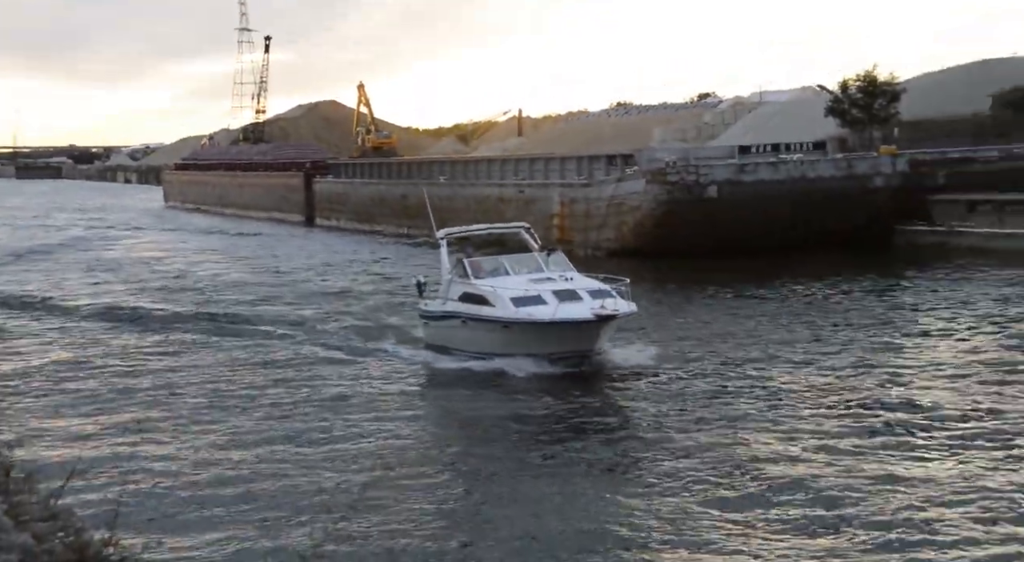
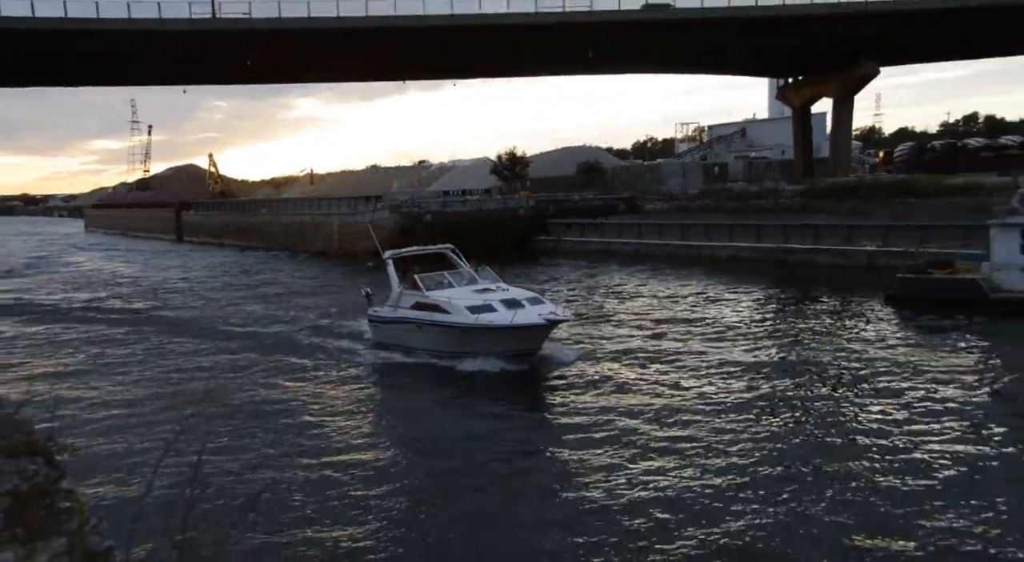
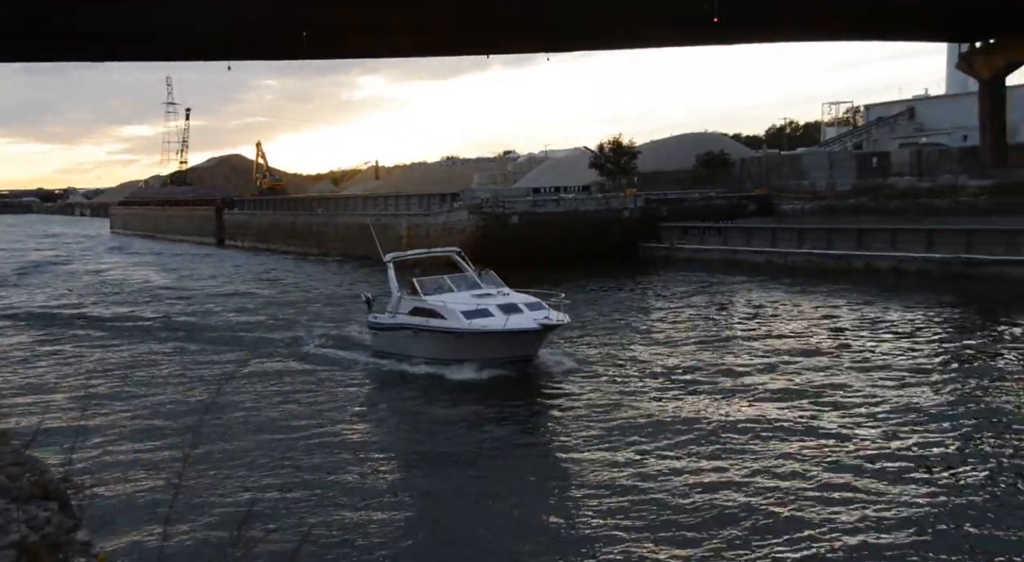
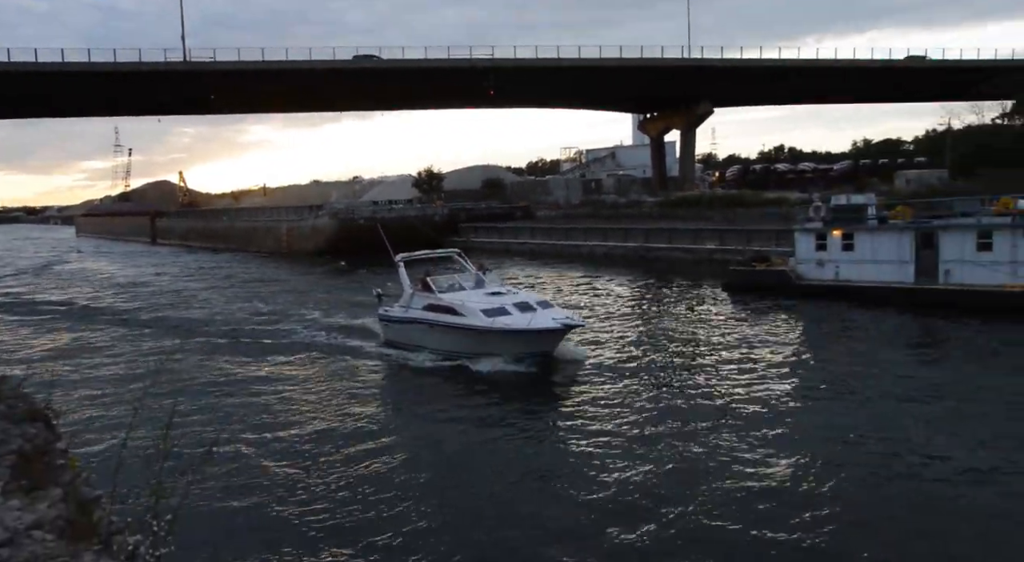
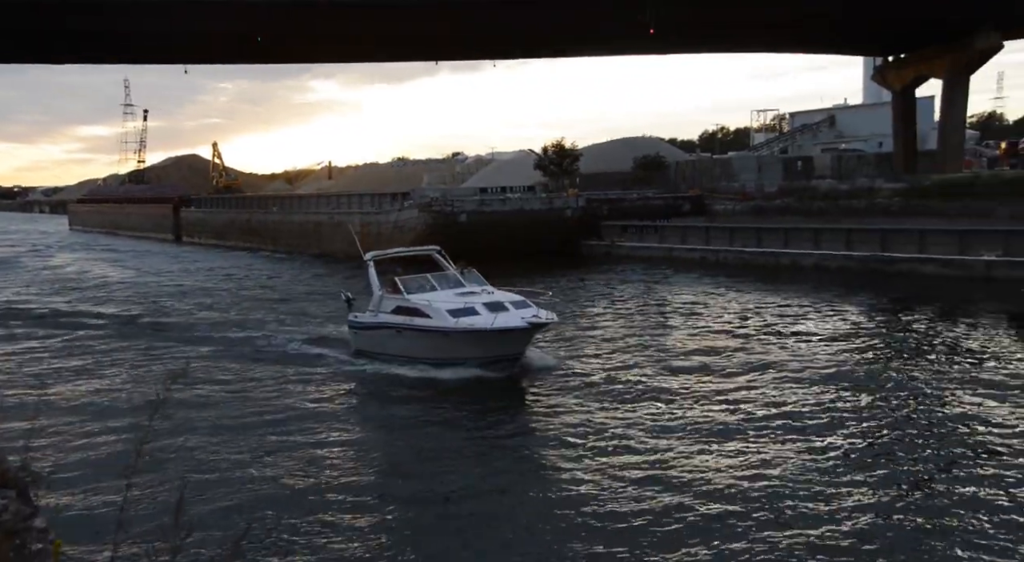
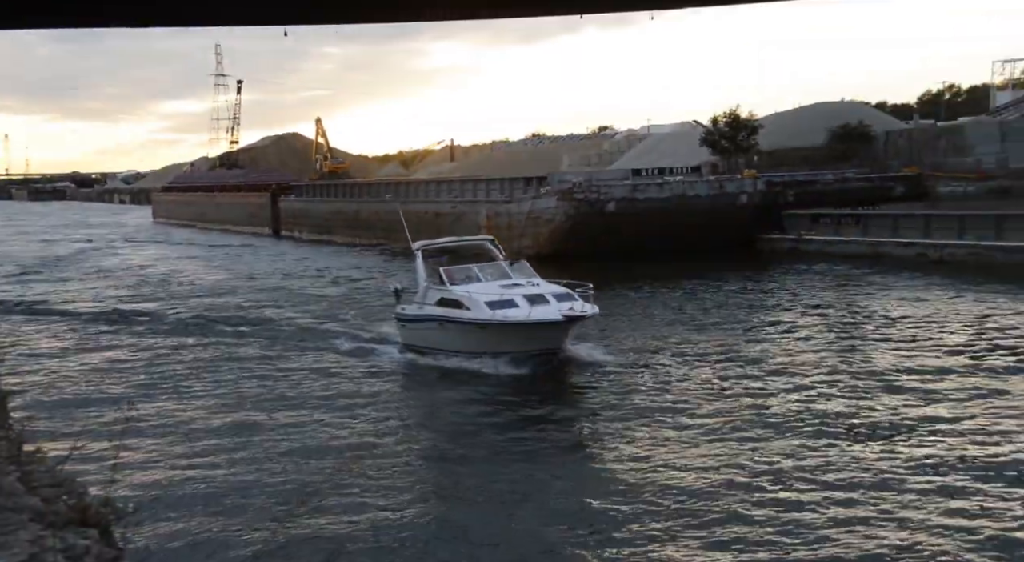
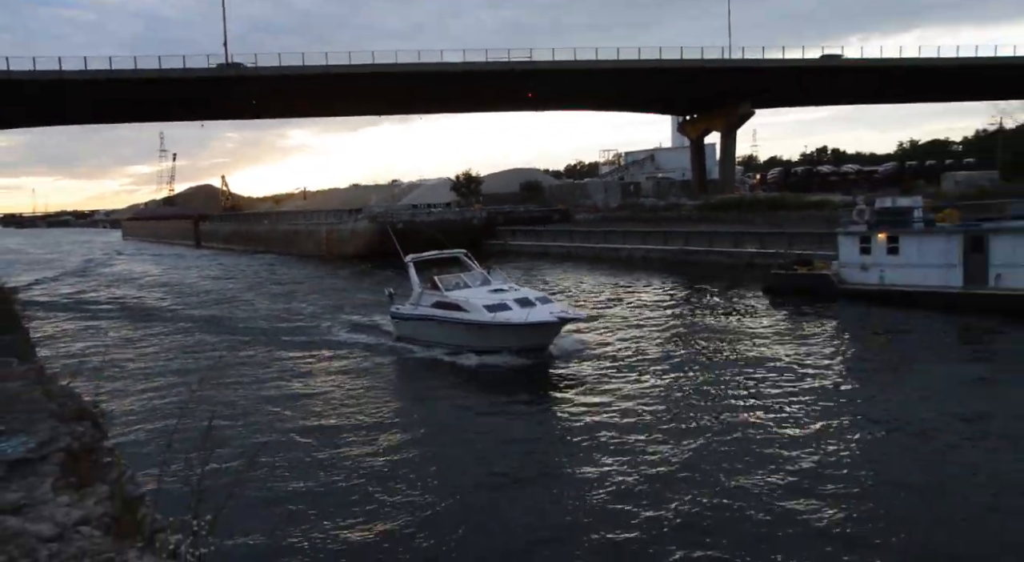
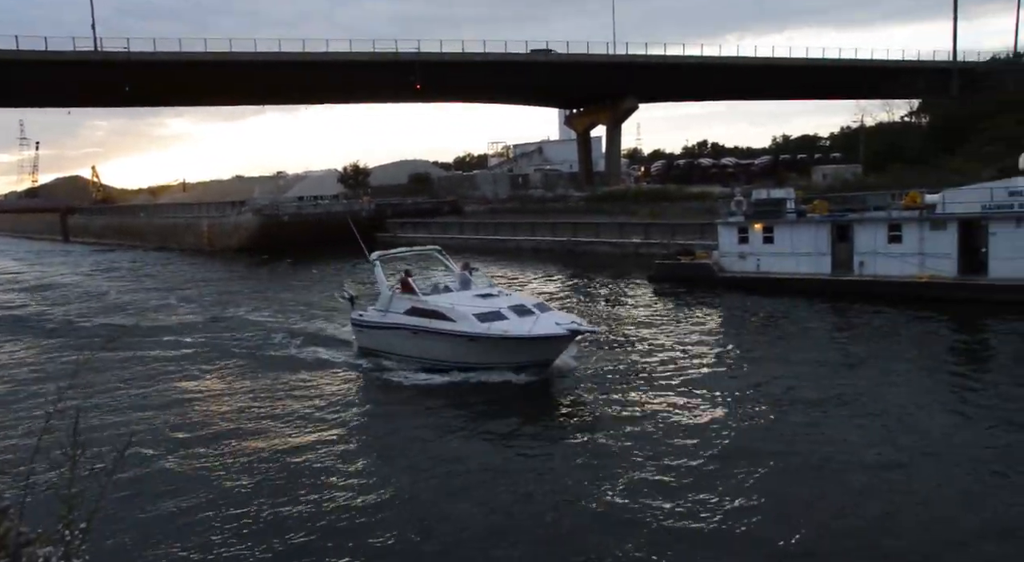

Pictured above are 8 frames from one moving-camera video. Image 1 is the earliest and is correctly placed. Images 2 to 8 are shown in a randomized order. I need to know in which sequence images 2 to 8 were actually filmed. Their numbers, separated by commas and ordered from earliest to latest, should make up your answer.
6, 3, 5, 2, 7, 4, 8
